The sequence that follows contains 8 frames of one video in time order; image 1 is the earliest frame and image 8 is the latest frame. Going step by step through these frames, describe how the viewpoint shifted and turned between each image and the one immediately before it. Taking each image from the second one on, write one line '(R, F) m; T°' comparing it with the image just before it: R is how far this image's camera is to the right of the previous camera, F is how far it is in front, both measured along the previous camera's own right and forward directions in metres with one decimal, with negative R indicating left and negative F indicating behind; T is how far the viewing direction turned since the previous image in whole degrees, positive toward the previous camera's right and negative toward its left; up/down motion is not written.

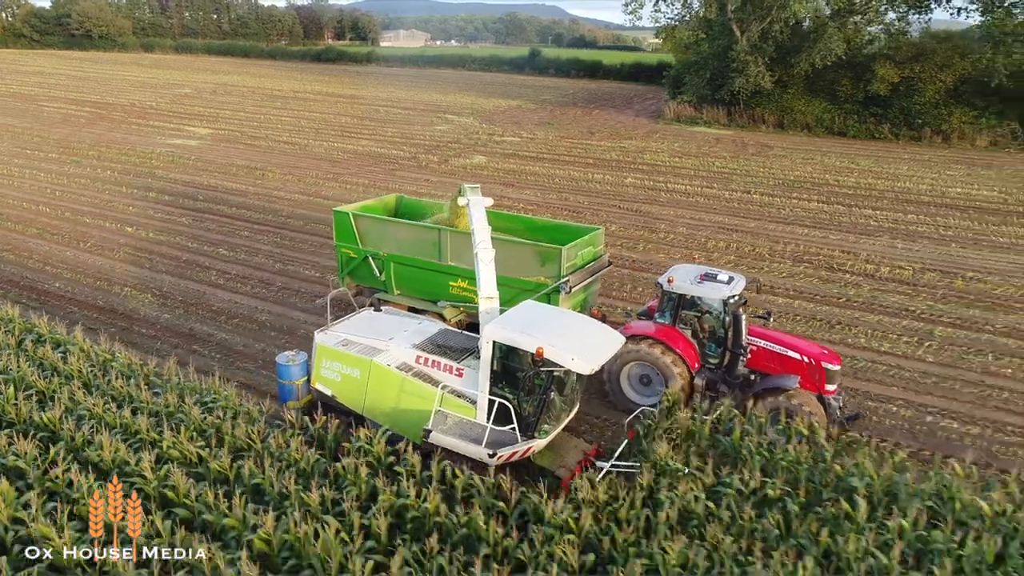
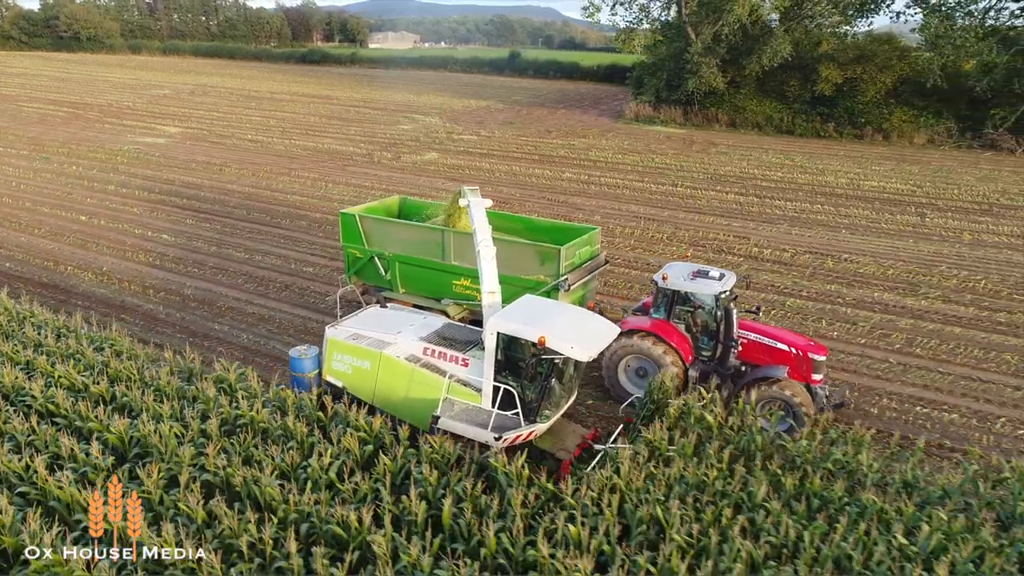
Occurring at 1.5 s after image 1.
(-0.5, -0.5) m; +4°
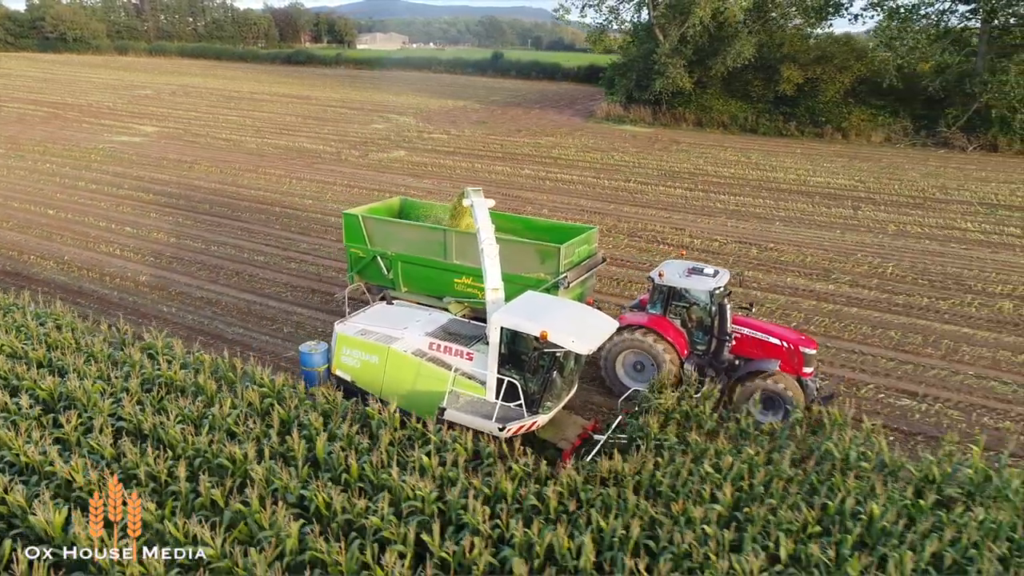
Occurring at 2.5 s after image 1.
(-0.4, -0.3) m; +3°
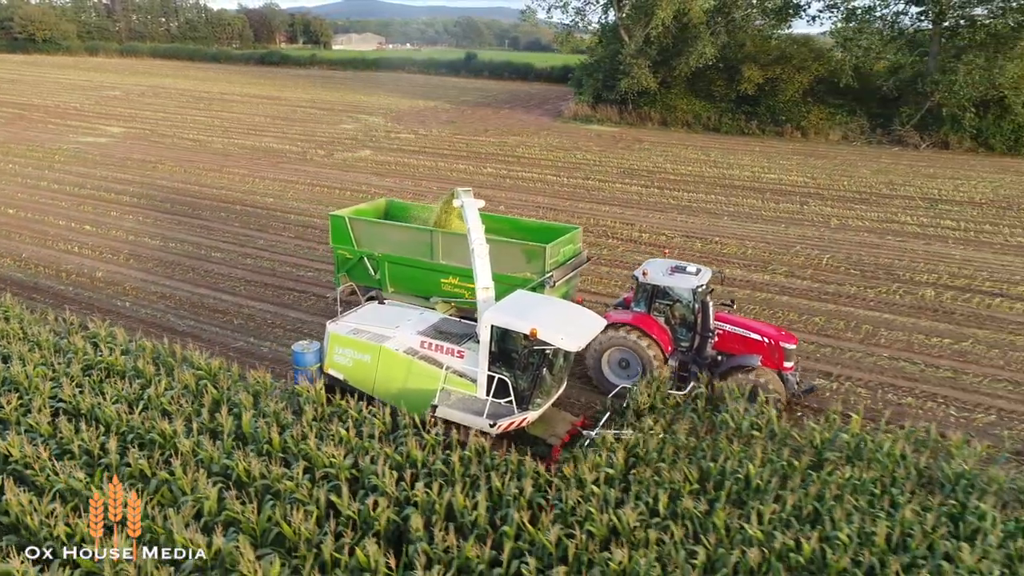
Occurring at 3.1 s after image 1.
(-0.3, -0.2) m; +3°
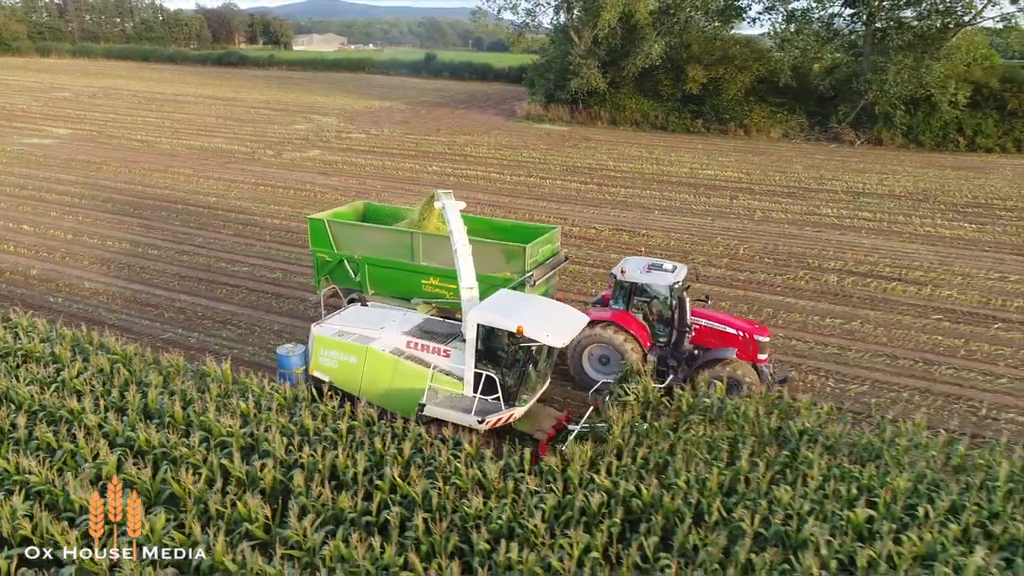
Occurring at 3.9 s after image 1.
(-0.4, -0.2) m; +4°
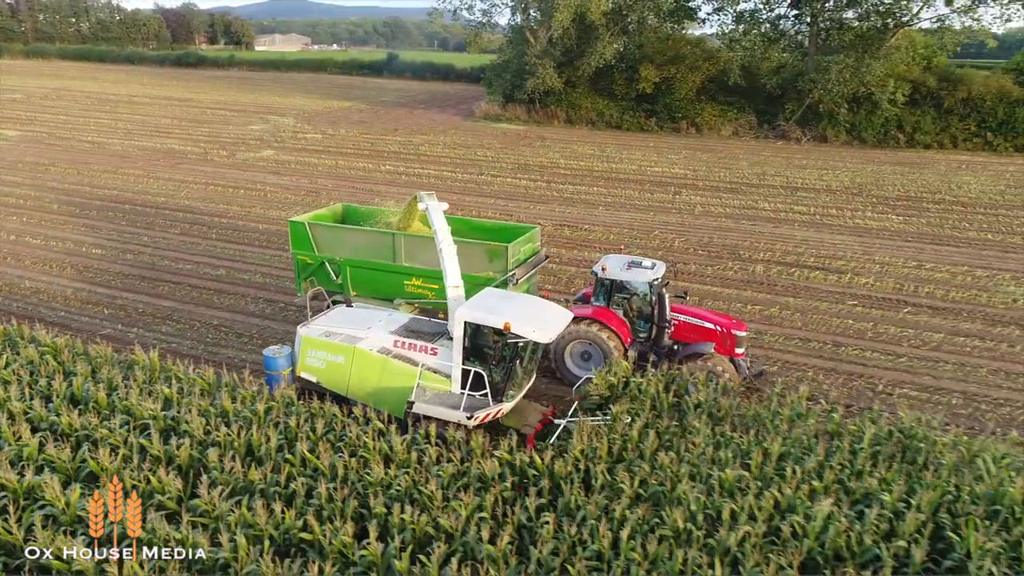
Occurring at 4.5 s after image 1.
(-0.3, -0.2) m; +3°
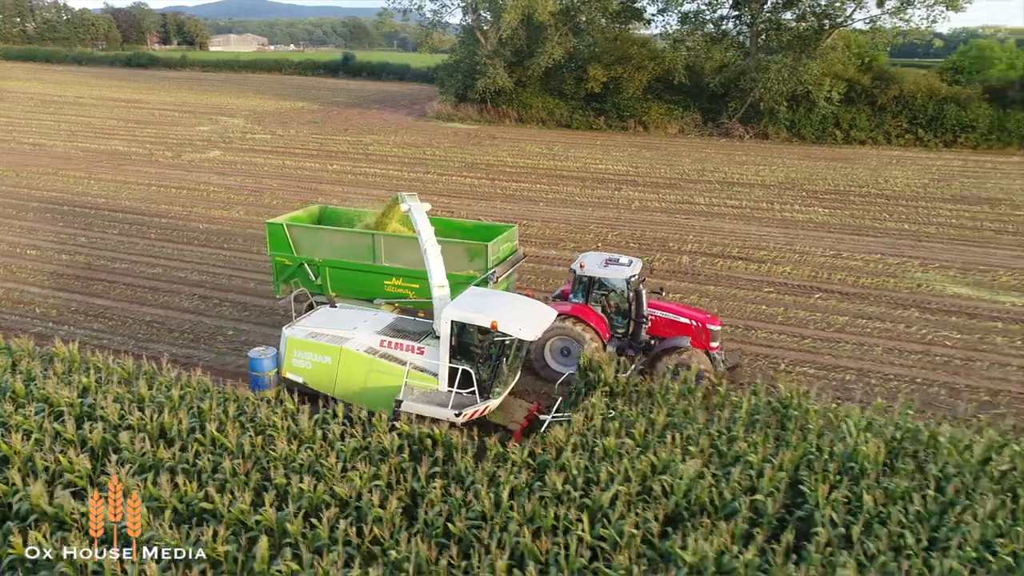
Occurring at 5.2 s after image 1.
(-0.4, -0.2) m; +4°
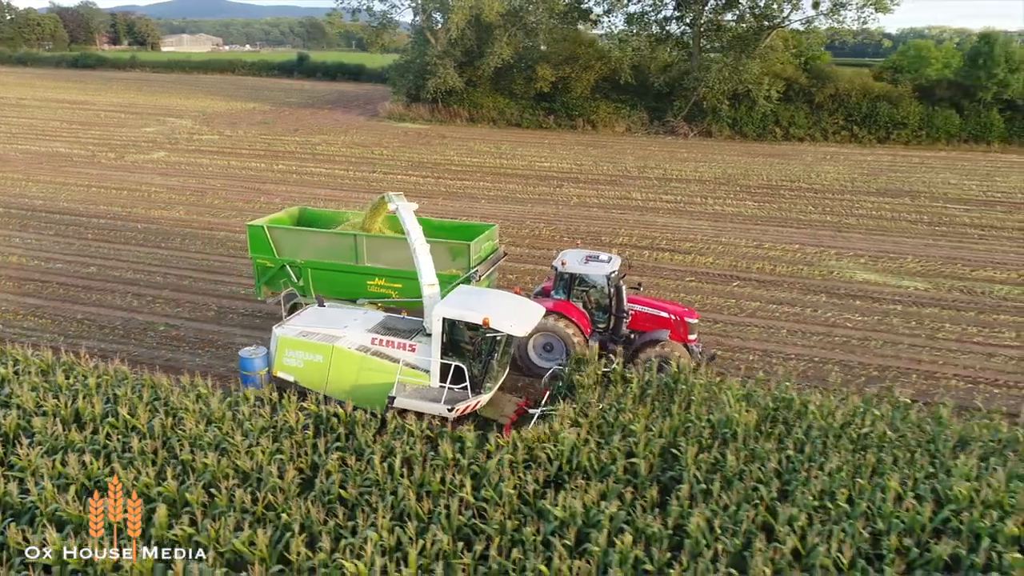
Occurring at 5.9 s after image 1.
(-0.4, -0.3) m; +4°
